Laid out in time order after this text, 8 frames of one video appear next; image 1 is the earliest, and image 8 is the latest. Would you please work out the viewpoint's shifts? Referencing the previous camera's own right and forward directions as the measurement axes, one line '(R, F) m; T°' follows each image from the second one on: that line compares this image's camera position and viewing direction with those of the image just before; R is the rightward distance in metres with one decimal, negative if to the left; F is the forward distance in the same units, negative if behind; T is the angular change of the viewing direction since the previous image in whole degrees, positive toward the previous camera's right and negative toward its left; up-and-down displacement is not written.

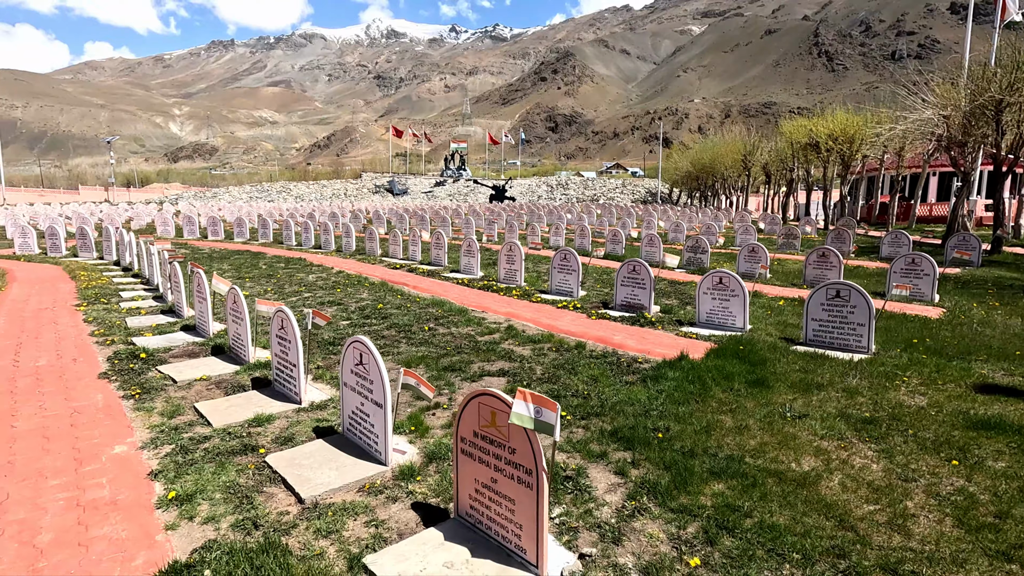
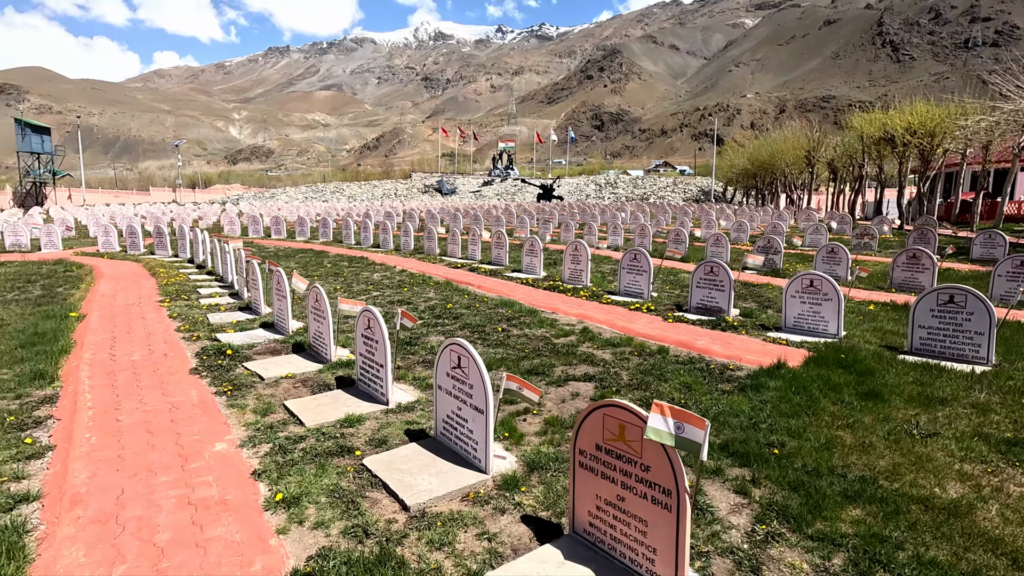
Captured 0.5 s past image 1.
(-0.5, +0.2) m; -5°
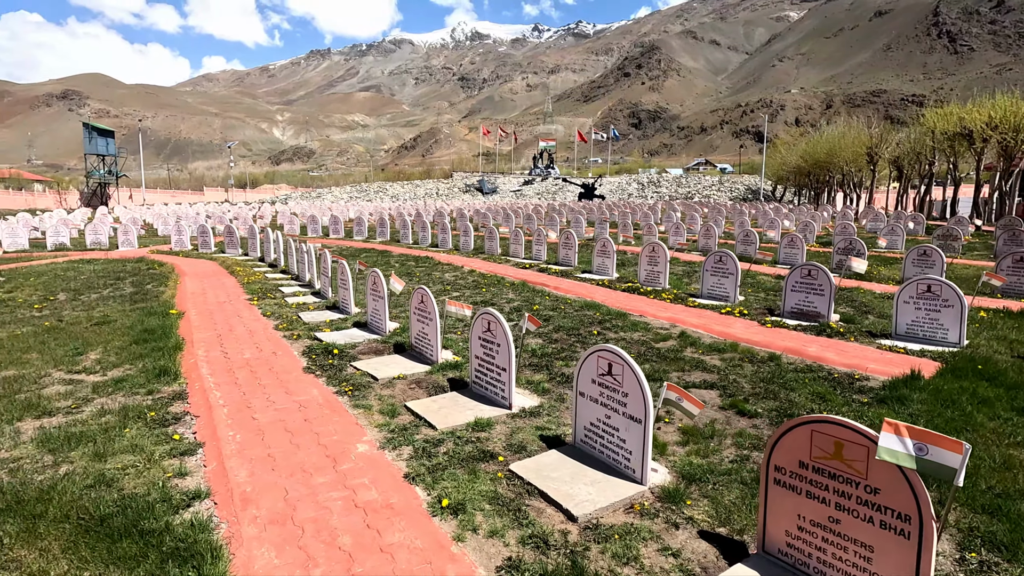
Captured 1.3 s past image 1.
(-0.9, +0.1) m; -4°
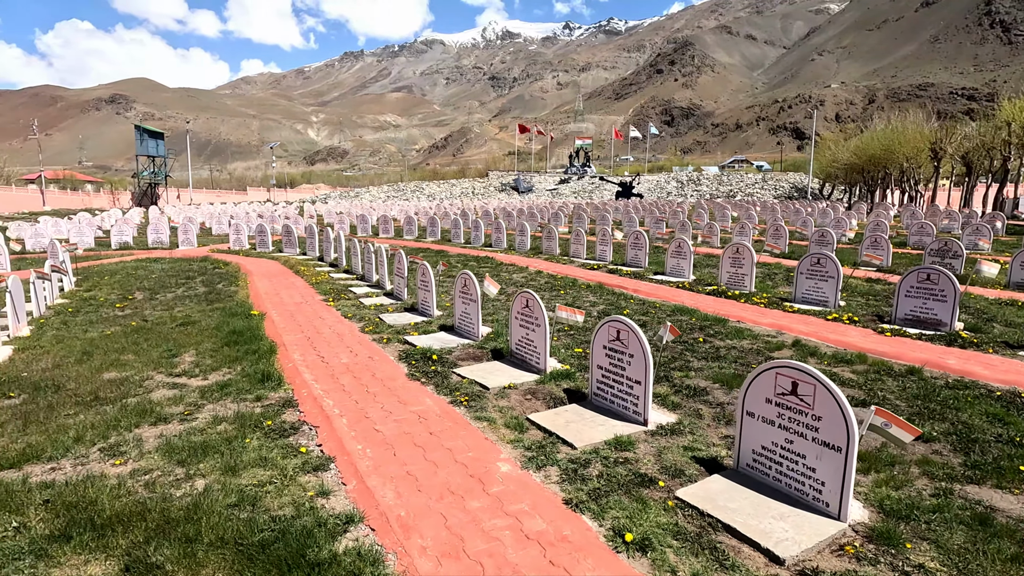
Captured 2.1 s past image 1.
(-0.9, +0.3) m; -3°
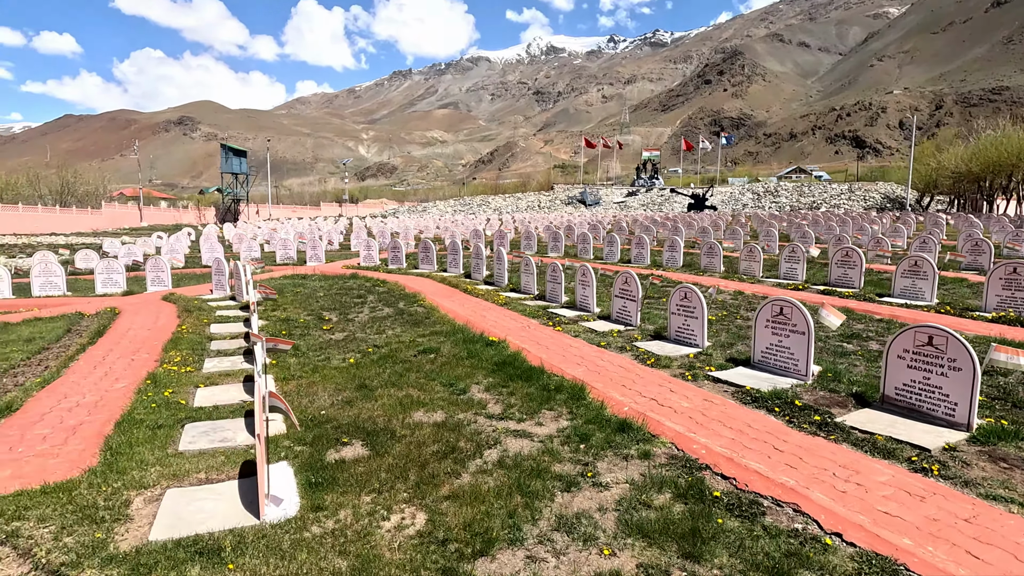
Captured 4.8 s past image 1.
(-3.4, +0.8) m; -5°
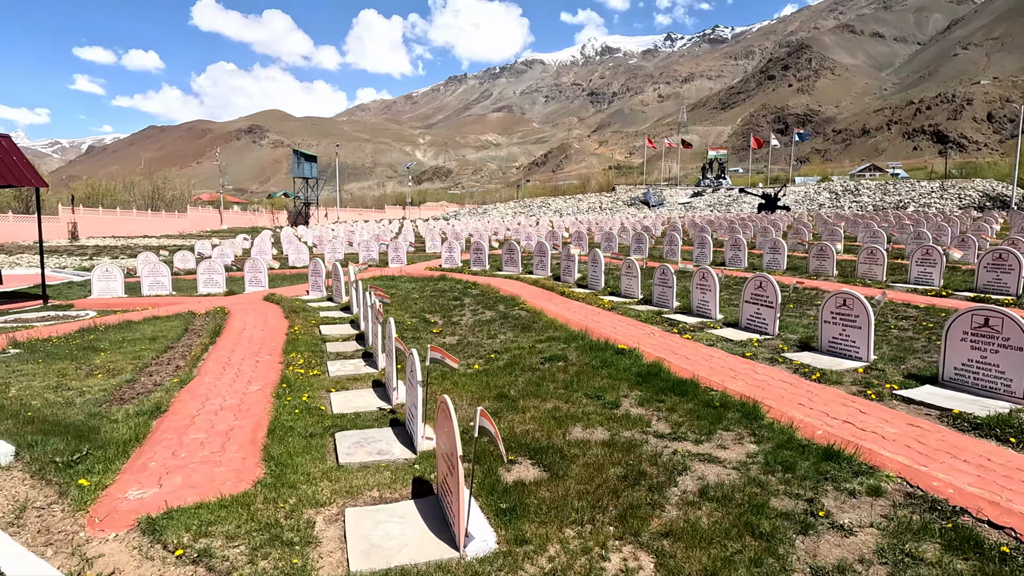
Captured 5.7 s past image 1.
(-1.1, +0.4) m; -6°
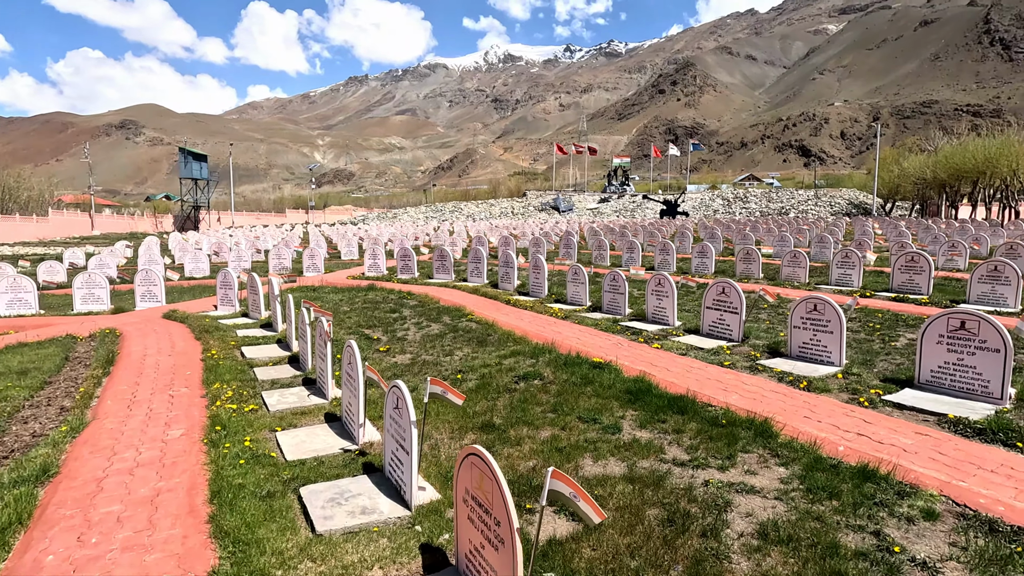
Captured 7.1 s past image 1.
(-0.8, +0.8) m; +10°
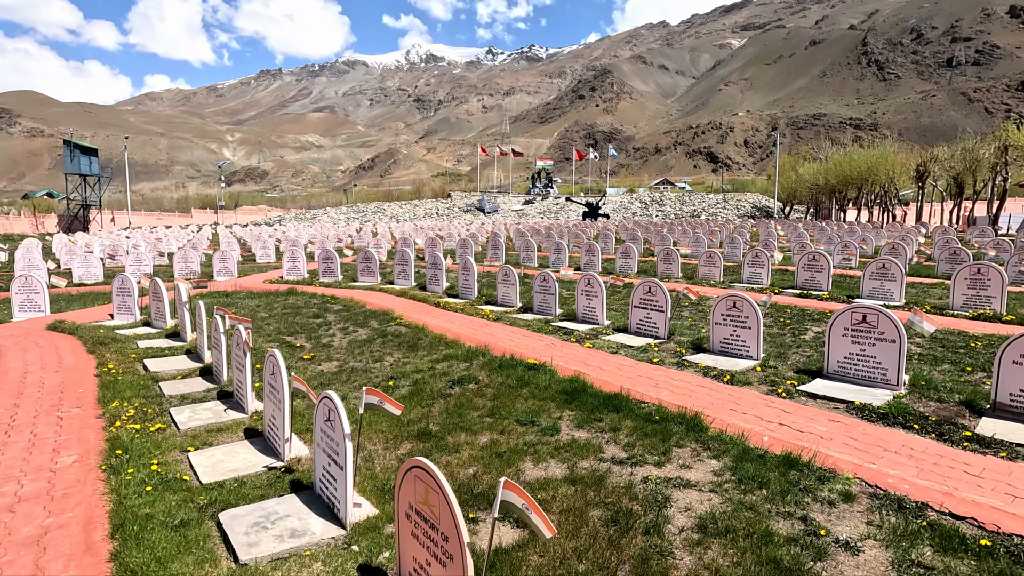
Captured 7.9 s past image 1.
(-0.1, +0.1) m; +8°
